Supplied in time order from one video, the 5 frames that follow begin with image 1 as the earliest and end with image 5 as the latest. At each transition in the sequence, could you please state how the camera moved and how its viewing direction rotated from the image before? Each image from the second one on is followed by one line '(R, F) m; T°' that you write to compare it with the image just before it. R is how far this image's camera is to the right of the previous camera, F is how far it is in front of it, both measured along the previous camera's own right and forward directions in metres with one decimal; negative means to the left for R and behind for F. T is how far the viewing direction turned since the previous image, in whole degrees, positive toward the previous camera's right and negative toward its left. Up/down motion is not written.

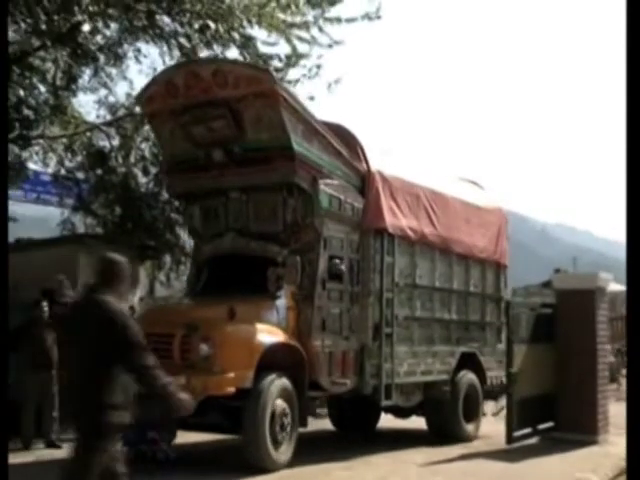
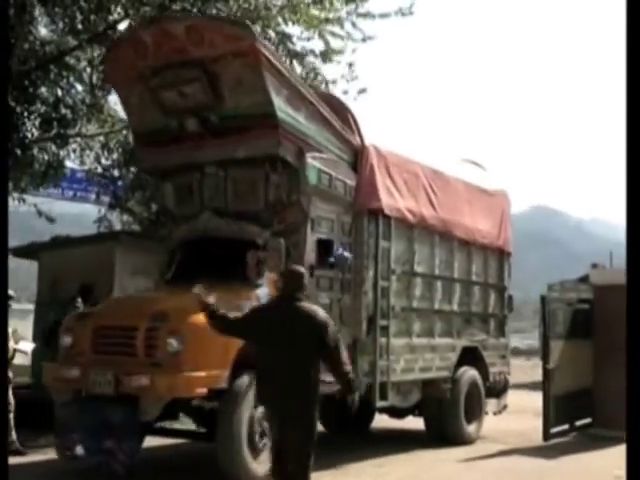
(+0.1, +1.1) m; 0°
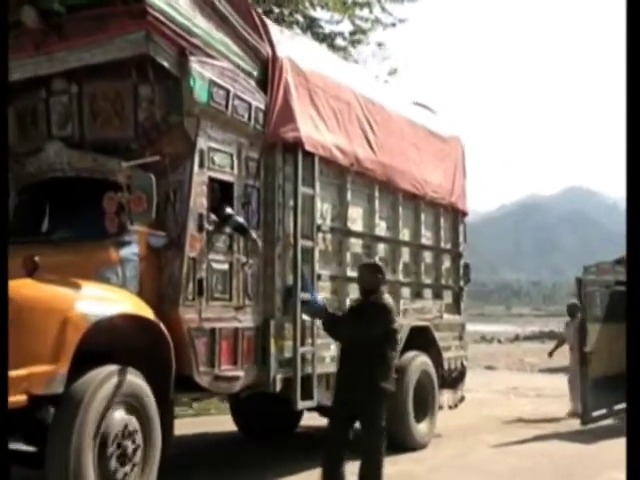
(+0.3, +2.4) m; +3°
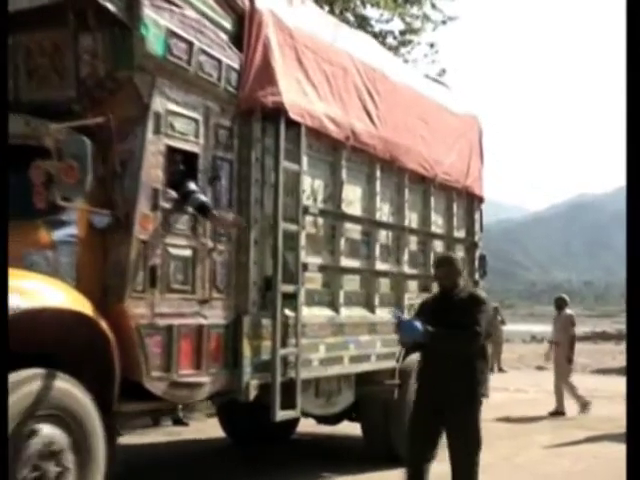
(+0.3, +1.0) m; -2°
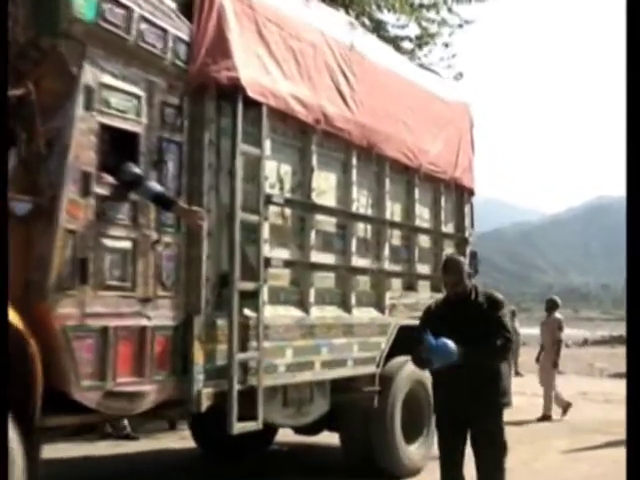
(+0.2, +0.6) m; 0°
